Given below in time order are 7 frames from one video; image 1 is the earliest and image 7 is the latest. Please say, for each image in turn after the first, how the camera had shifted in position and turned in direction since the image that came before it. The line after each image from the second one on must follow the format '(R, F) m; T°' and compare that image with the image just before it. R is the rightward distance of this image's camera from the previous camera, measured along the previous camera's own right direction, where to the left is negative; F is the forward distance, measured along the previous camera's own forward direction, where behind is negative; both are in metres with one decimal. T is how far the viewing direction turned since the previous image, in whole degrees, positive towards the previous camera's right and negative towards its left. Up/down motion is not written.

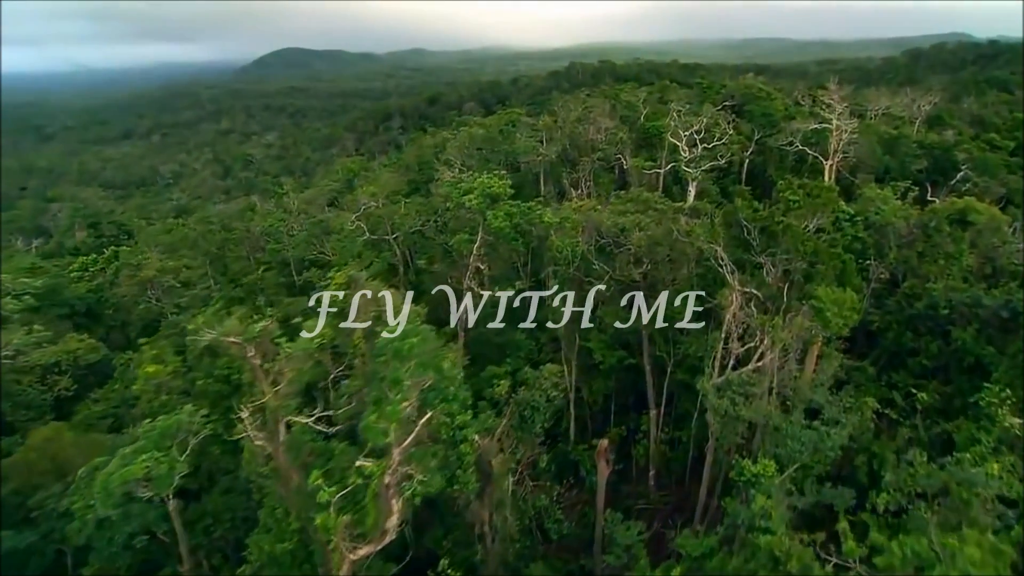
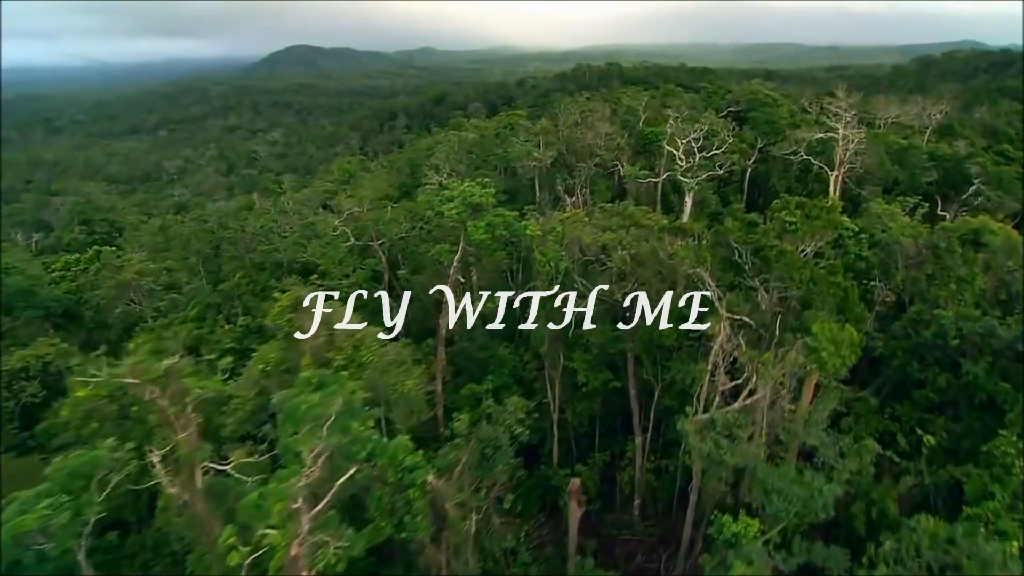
(+0.5, +0.7) m; 0°
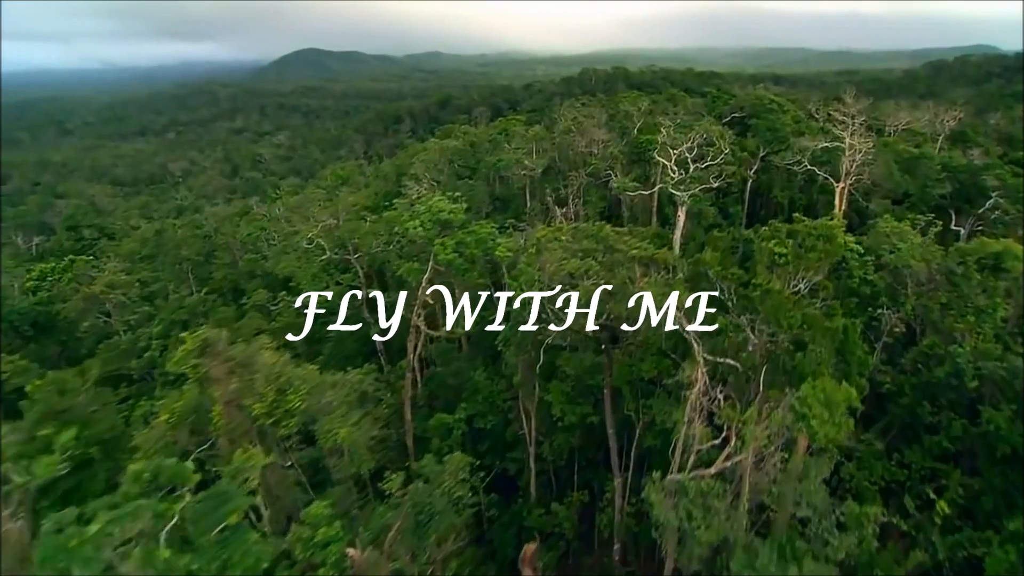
(+0.7, +1.0) m; -1°
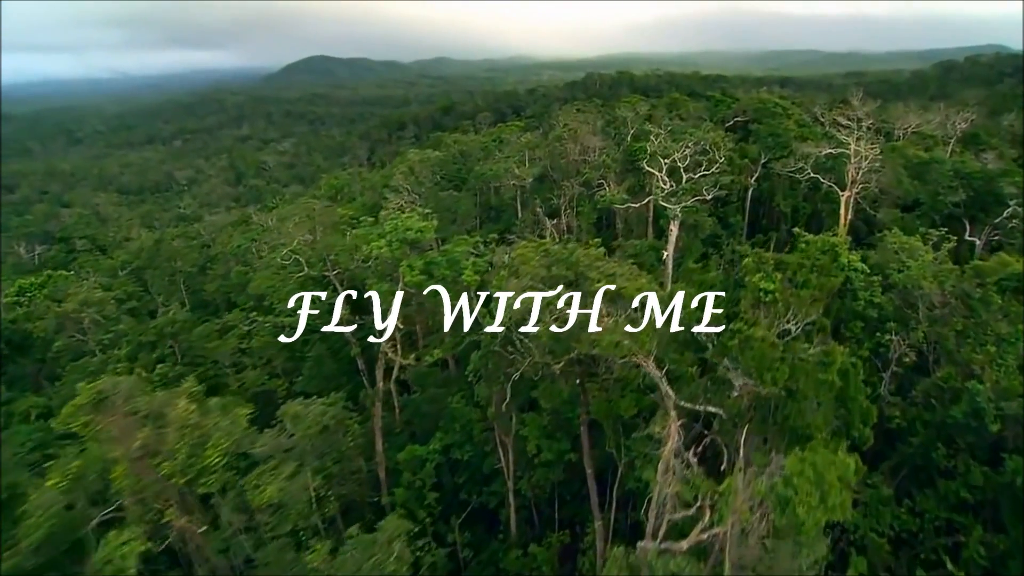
(+0.6, +0.9) m; -1°
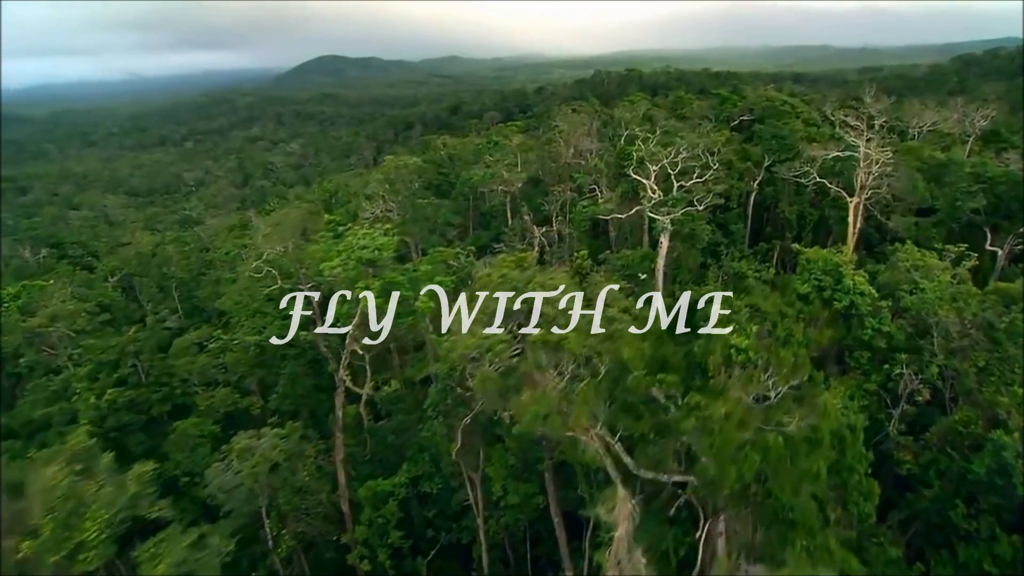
(+0.8, +1.0) m; -1°
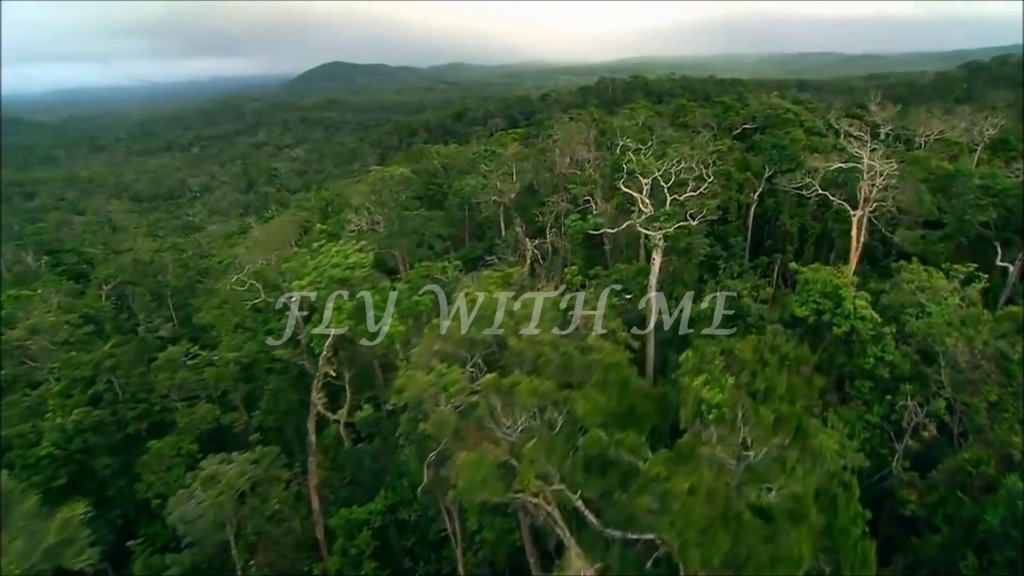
(+0.4, +0.5) m; -1°
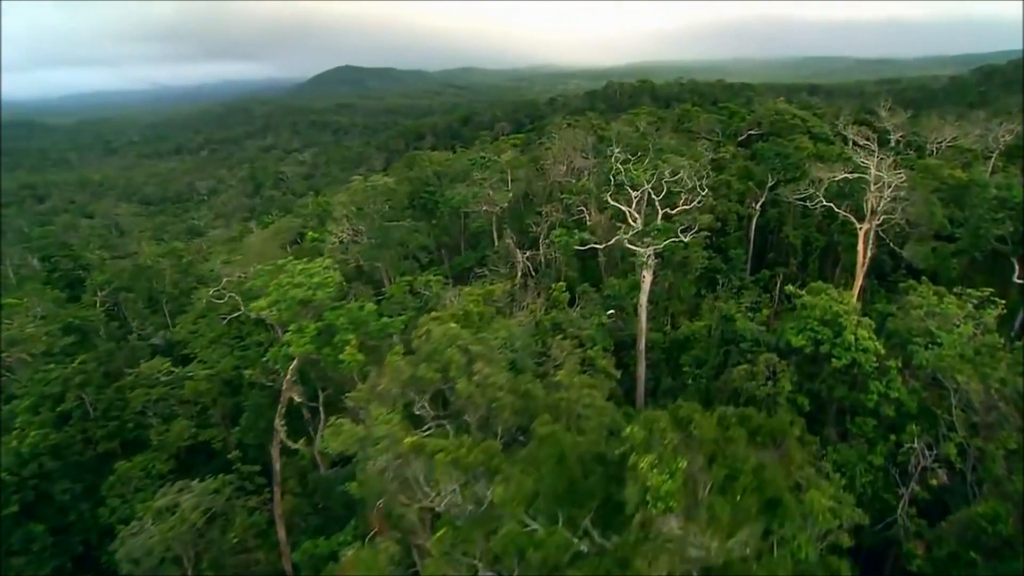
(+0.5, +0.7) m; -1°
